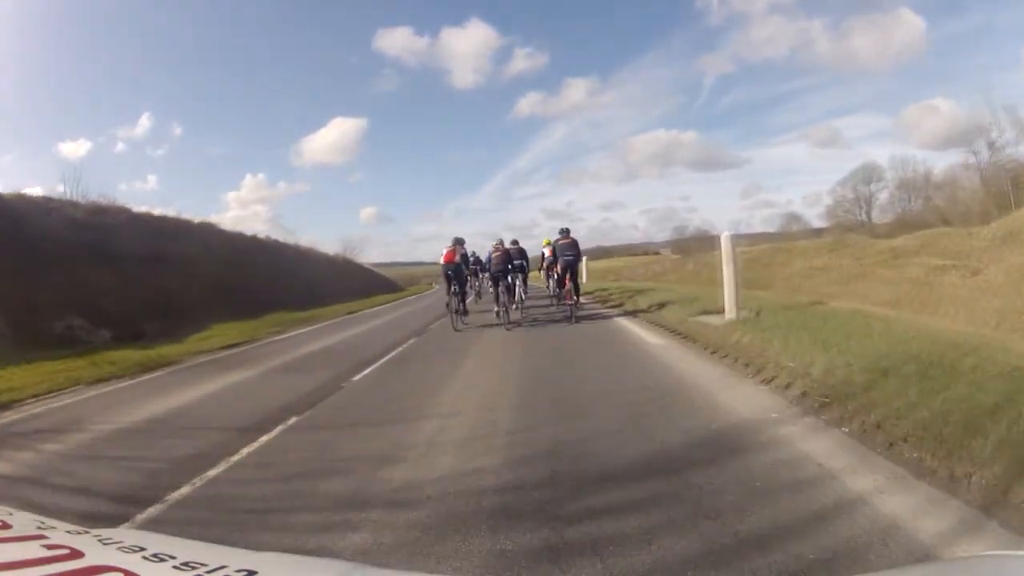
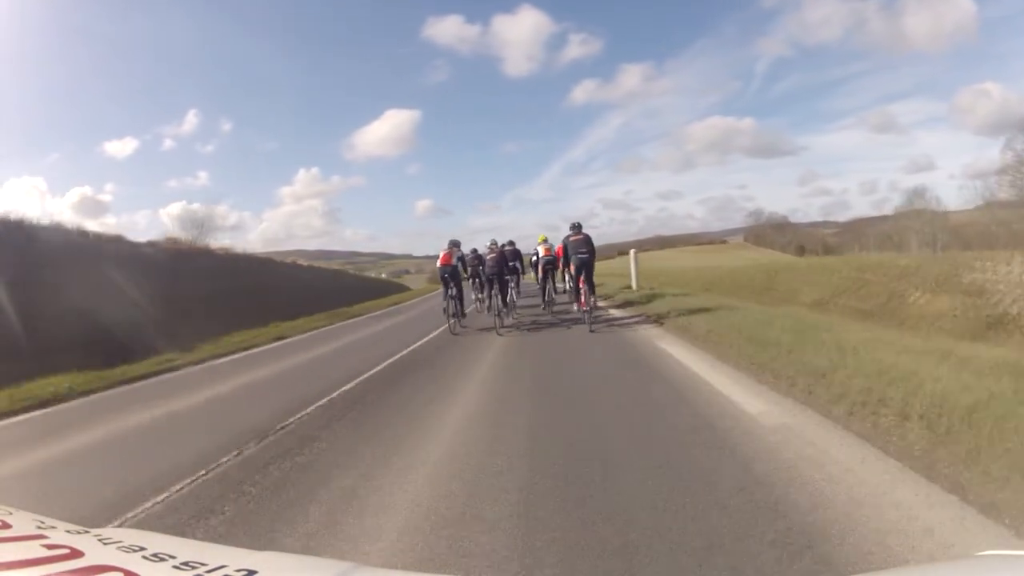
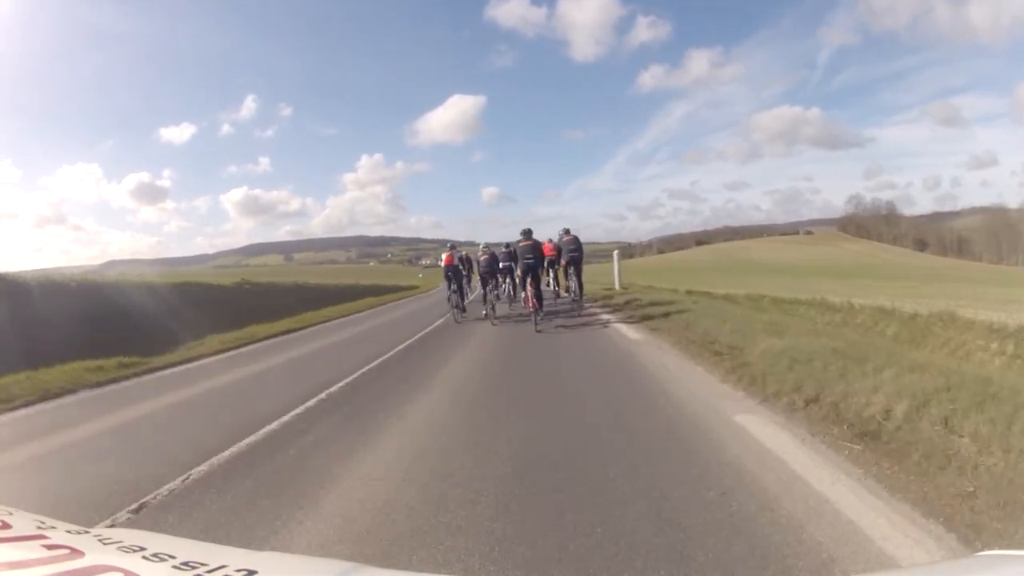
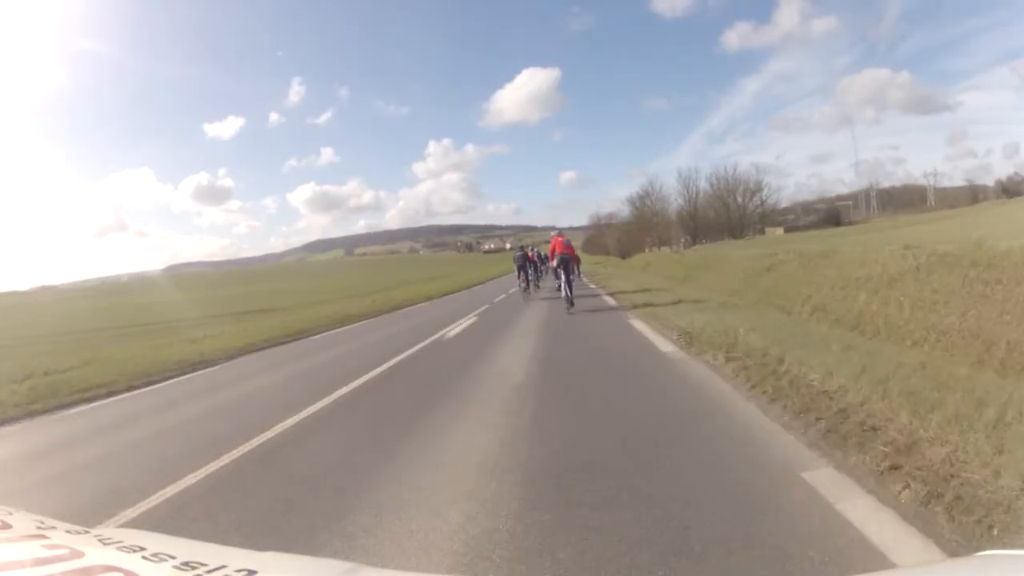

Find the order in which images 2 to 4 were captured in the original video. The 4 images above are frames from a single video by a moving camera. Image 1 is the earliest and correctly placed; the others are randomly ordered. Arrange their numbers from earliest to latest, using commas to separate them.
2, 3, 4
